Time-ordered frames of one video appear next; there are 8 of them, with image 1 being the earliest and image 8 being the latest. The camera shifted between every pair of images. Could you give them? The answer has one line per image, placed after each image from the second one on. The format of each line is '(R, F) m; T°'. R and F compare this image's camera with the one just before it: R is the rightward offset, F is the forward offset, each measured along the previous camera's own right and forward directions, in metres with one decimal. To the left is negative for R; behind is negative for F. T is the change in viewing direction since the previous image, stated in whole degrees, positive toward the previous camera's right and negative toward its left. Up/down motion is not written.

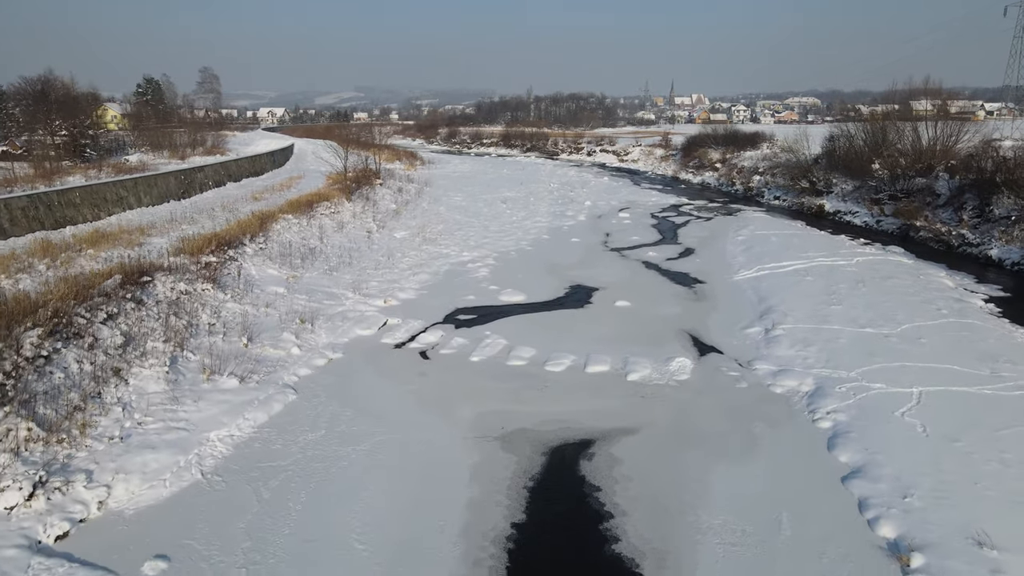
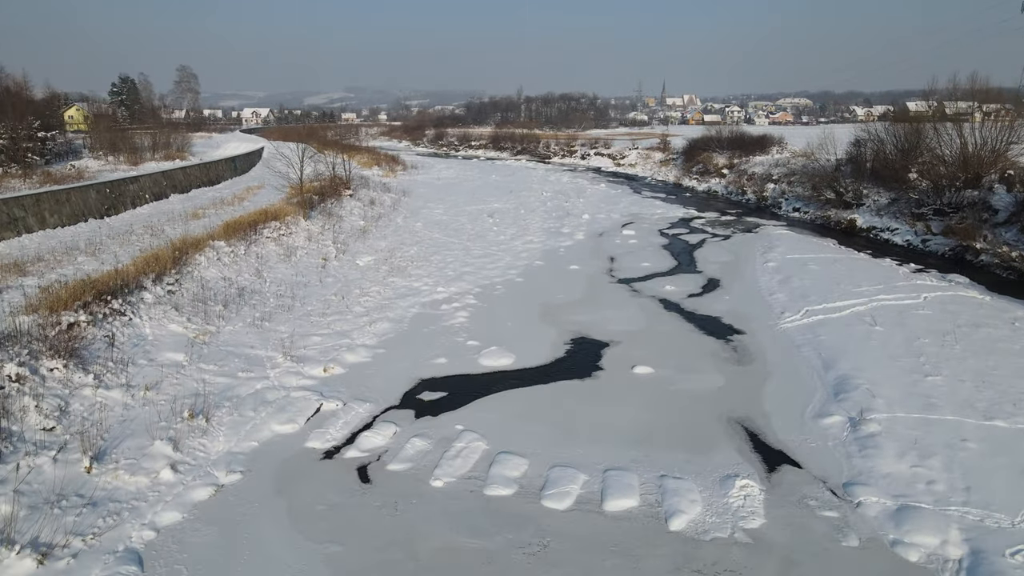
(+0.1, +2.7) m; +1°
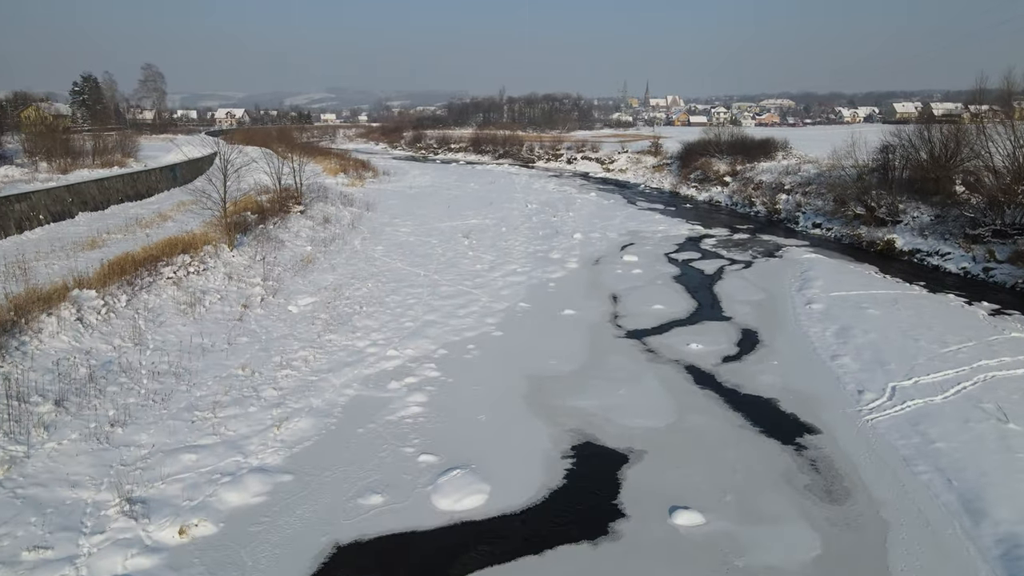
(+0.1, +3.0) m; +1°
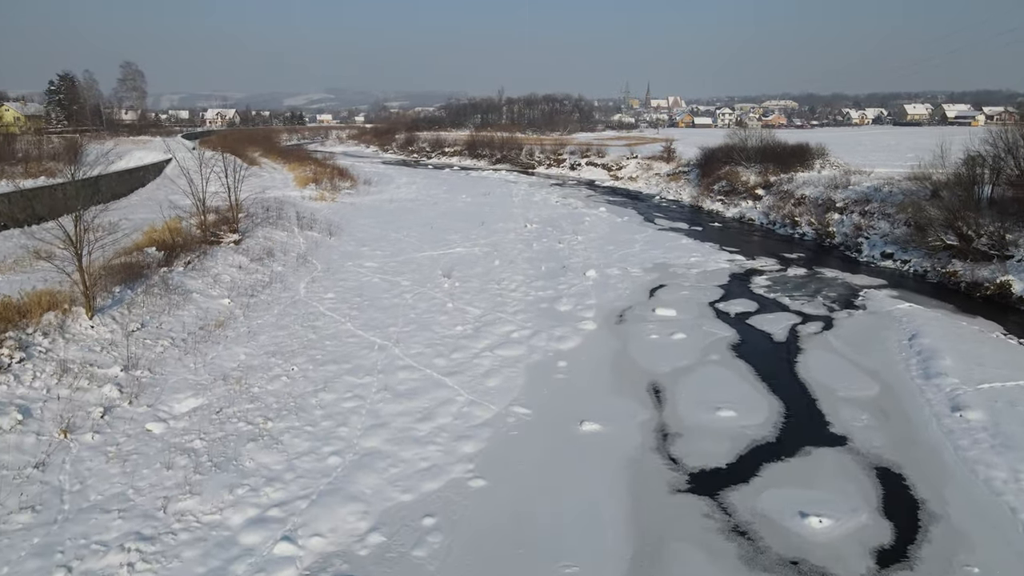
(+0.1, +3.9) m; 0°
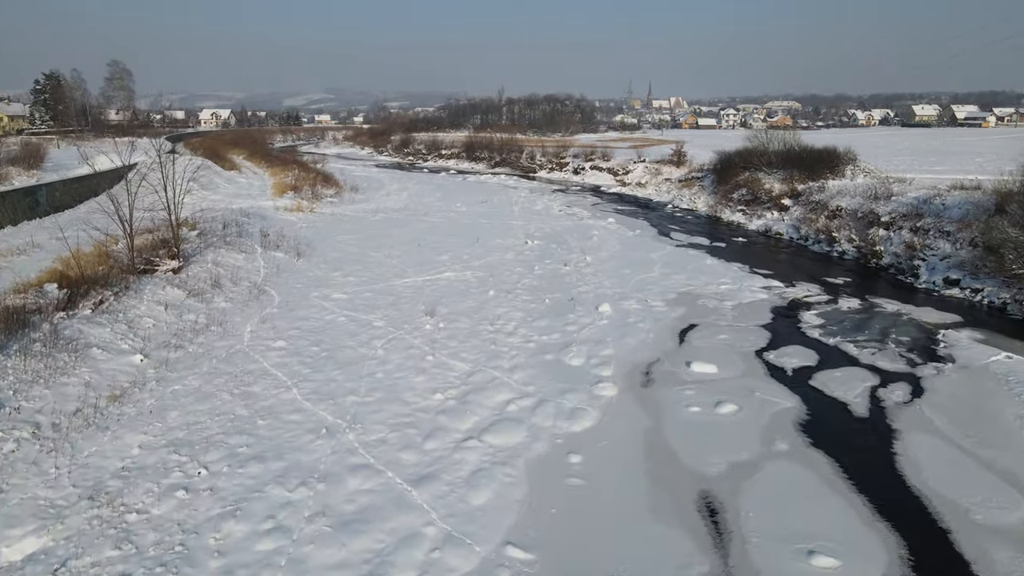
(0.0, +2.4) m; 0°
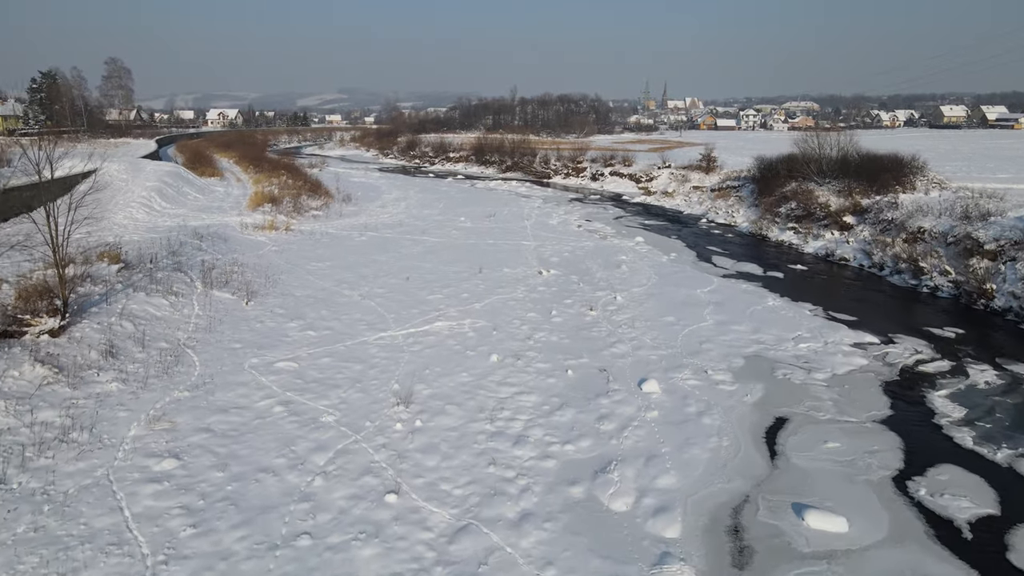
(0.0, +3.2) m; -1°
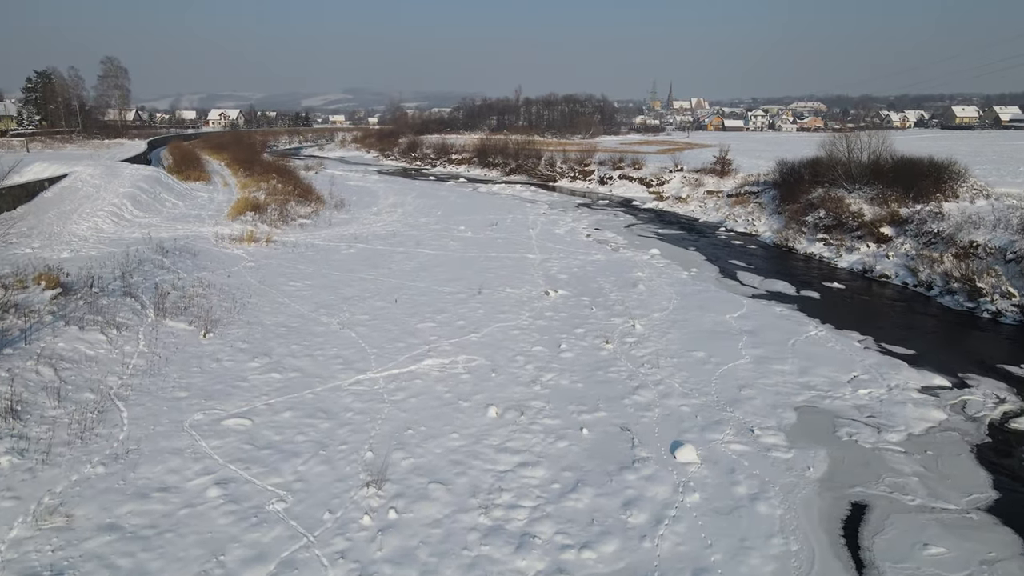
(0.0, +1.6) m; 0°
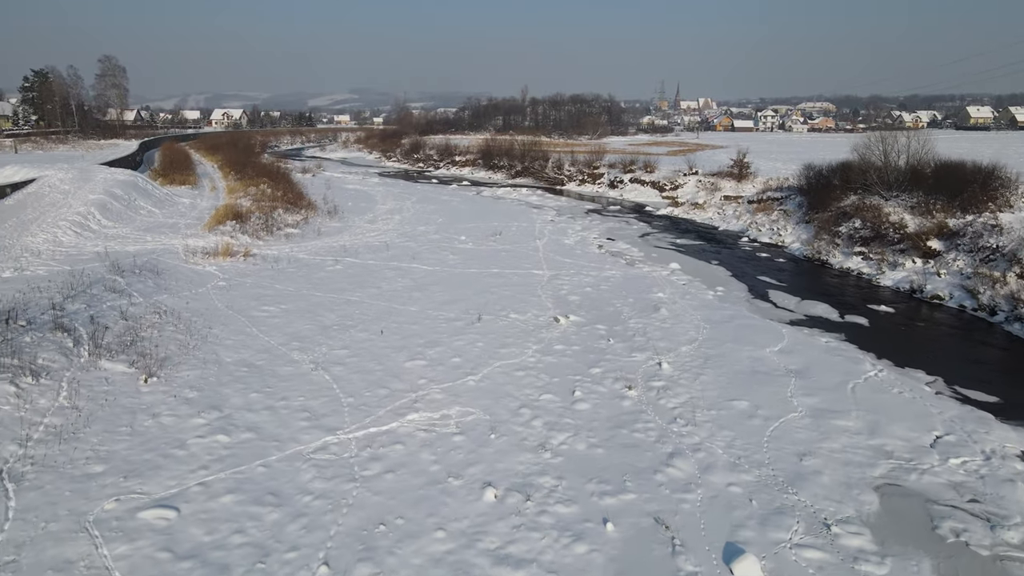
(0.0, +1.6) m; 0°
